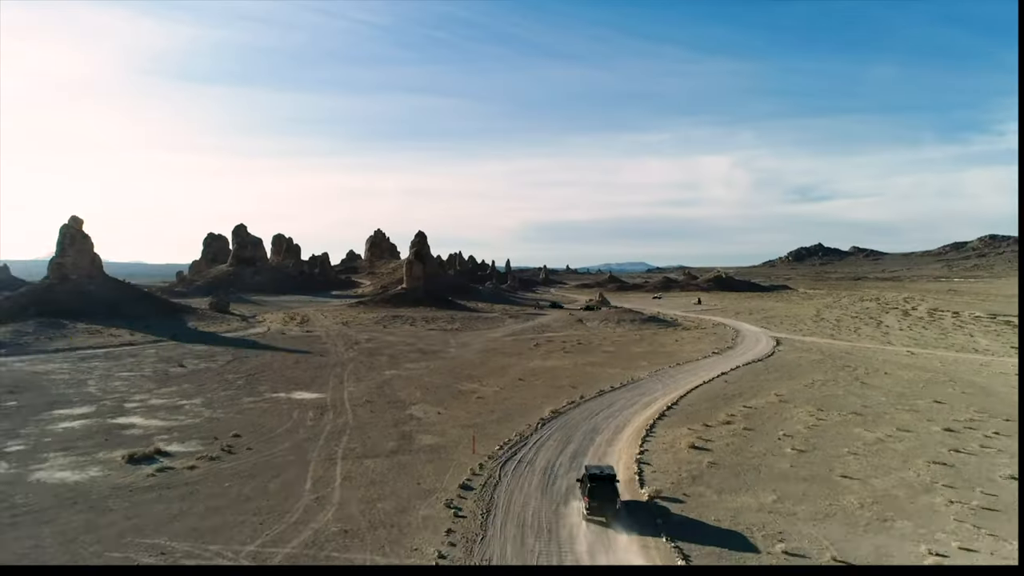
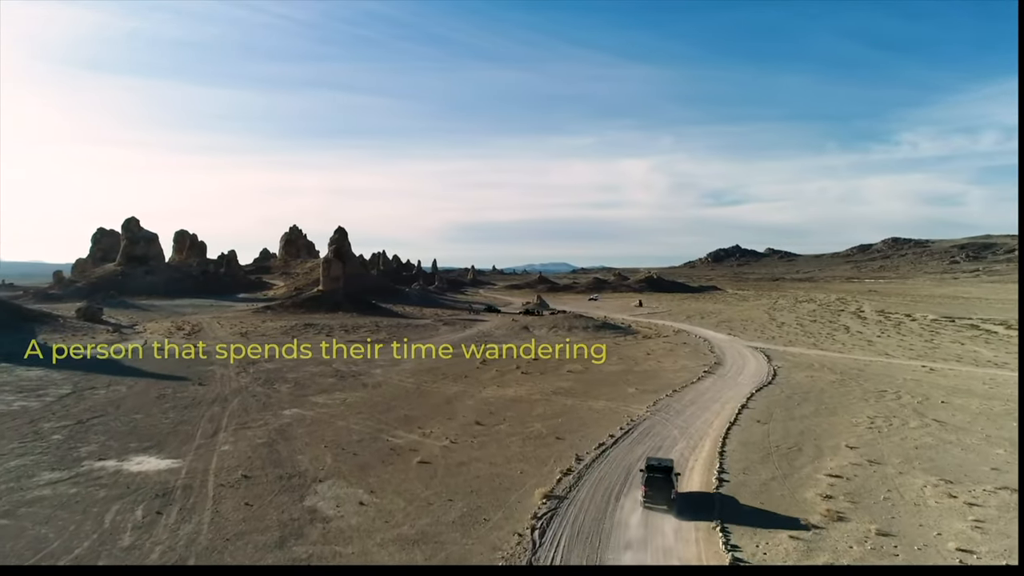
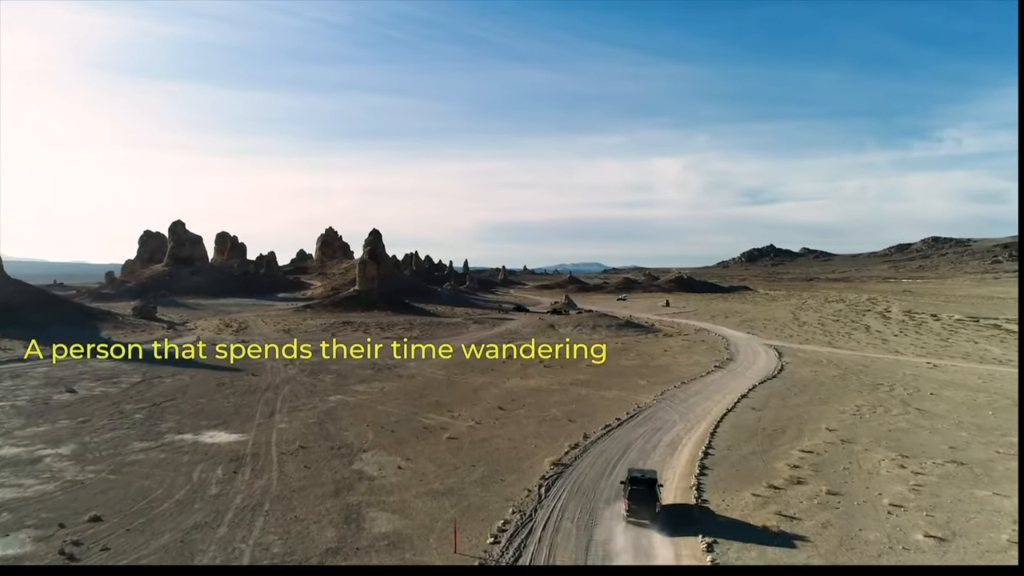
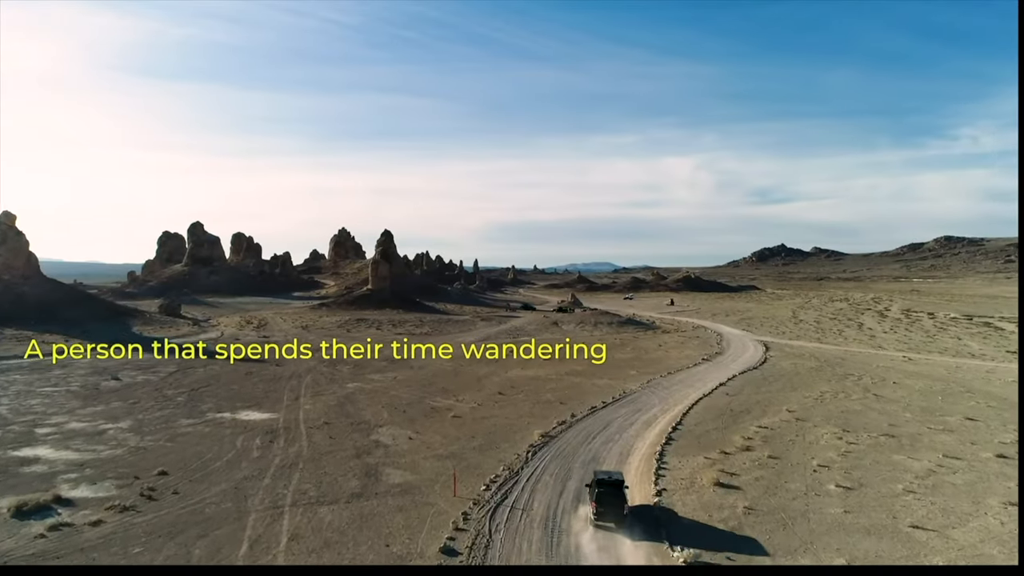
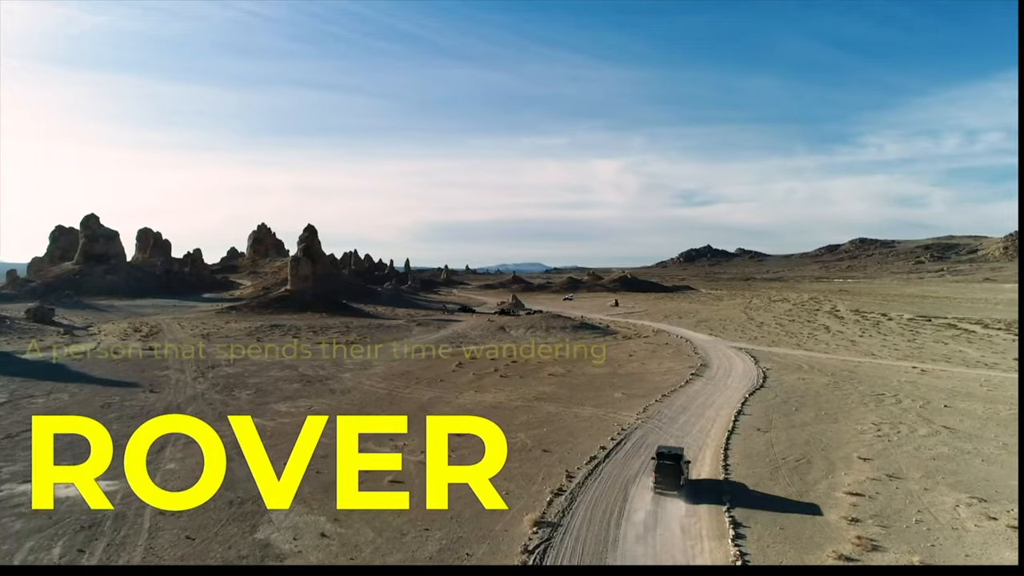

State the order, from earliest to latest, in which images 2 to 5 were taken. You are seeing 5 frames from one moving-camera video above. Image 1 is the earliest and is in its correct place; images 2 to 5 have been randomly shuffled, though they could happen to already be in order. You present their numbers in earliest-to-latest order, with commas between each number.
4, 3, 2, 5
